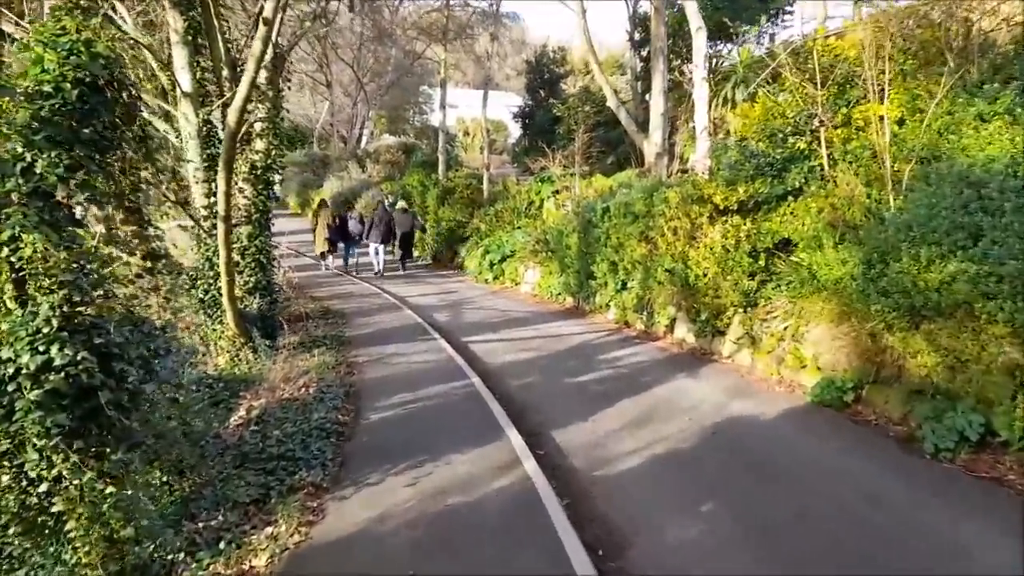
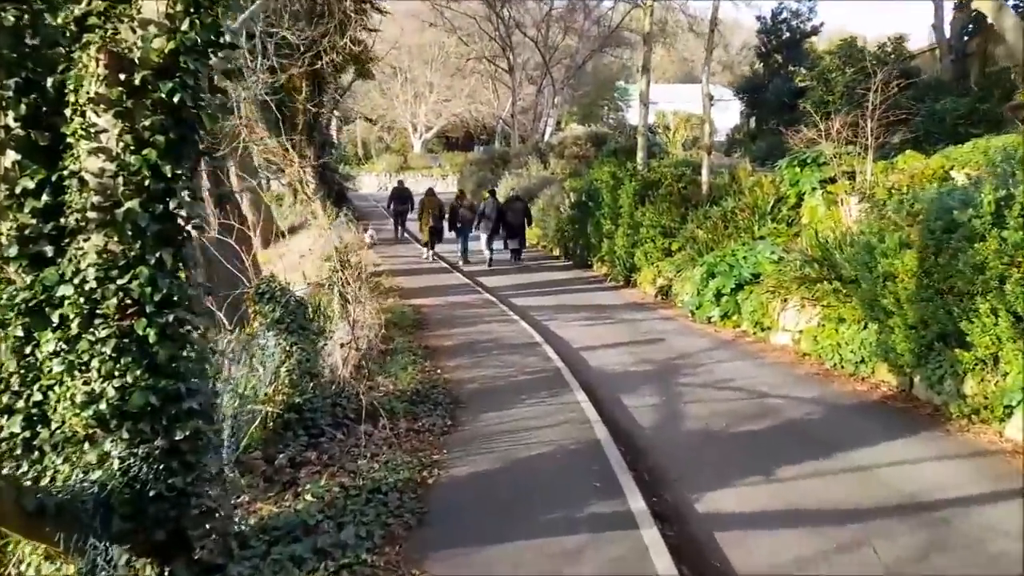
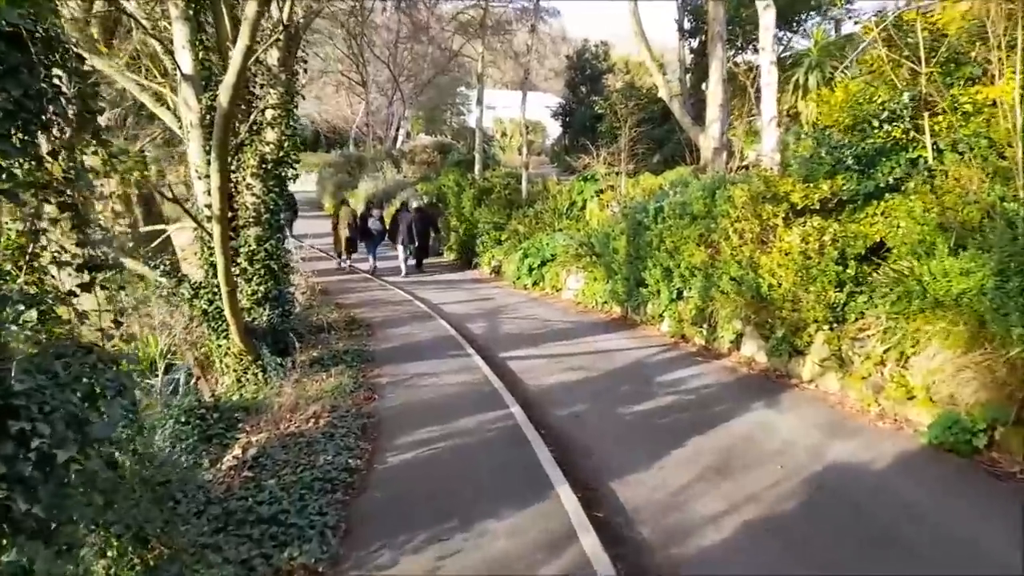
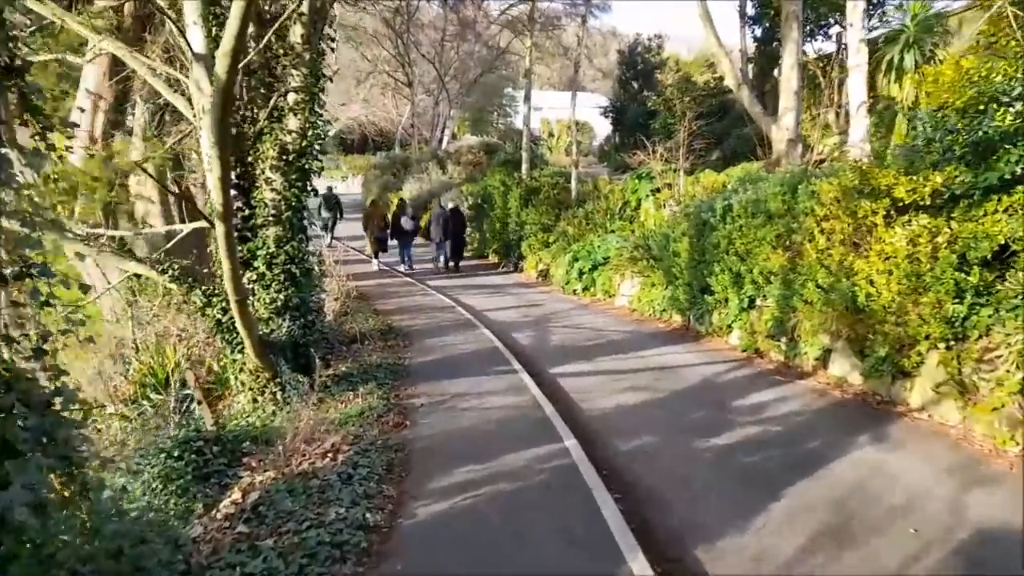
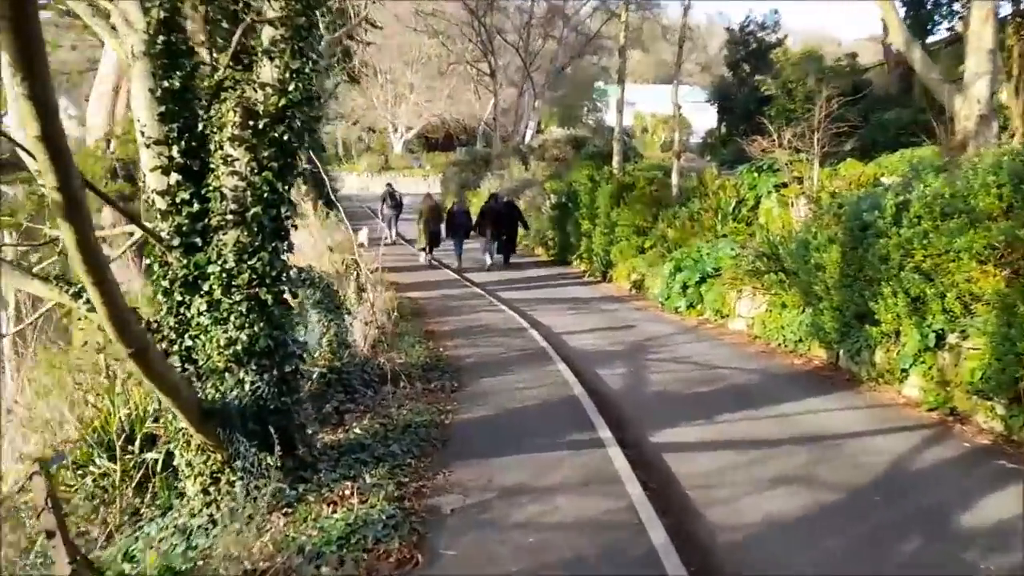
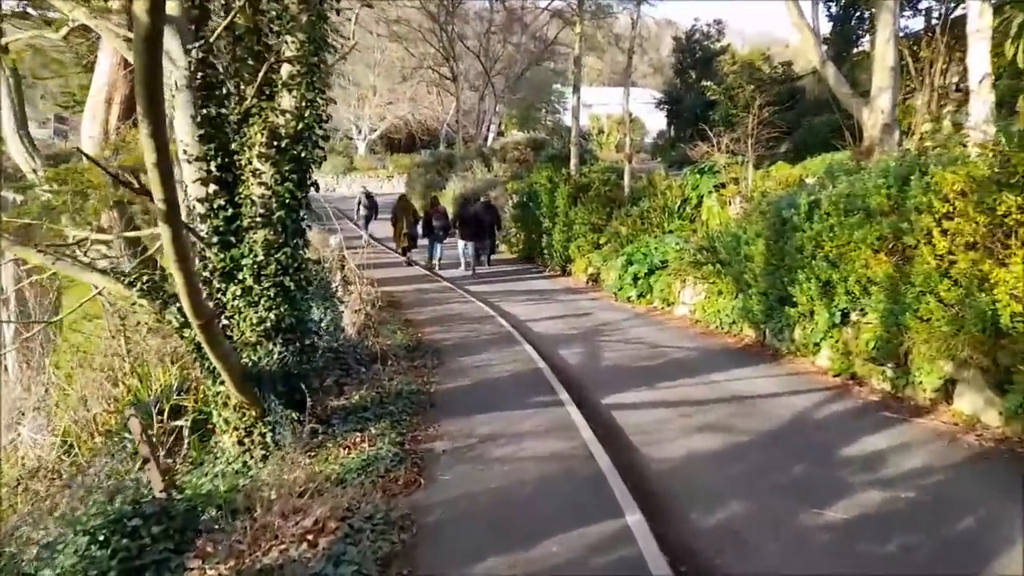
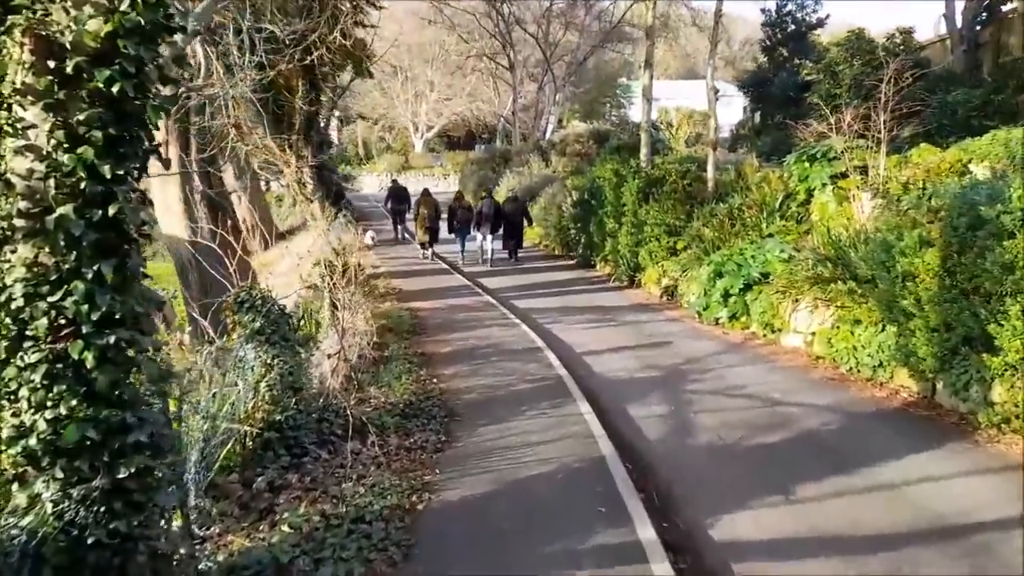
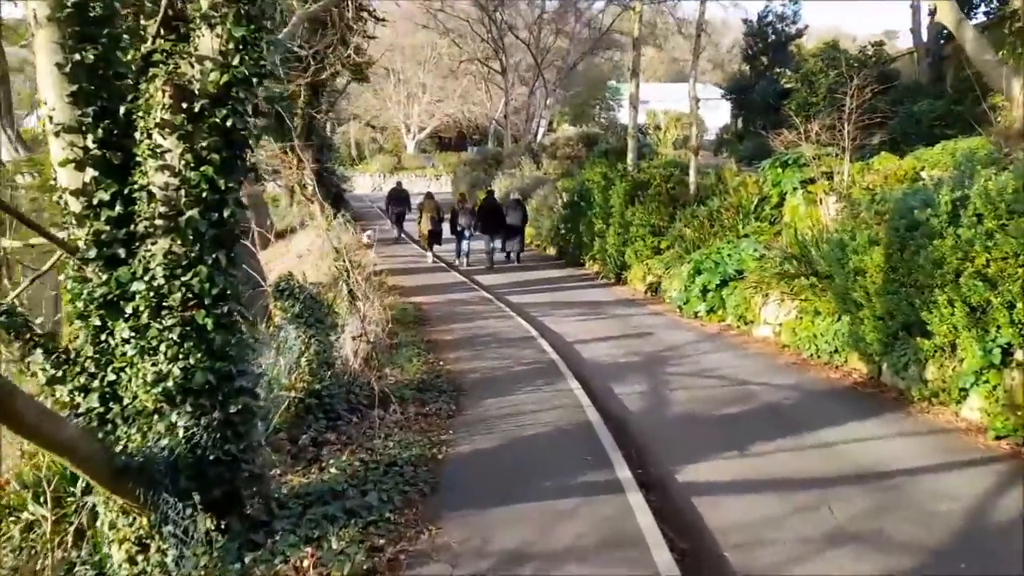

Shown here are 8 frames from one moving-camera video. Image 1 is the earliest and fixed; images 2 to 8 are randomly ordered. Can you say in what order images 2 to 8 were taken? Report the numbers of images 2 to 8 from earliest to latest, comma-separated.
3, 4, 6, 5, 8, 2, 7
